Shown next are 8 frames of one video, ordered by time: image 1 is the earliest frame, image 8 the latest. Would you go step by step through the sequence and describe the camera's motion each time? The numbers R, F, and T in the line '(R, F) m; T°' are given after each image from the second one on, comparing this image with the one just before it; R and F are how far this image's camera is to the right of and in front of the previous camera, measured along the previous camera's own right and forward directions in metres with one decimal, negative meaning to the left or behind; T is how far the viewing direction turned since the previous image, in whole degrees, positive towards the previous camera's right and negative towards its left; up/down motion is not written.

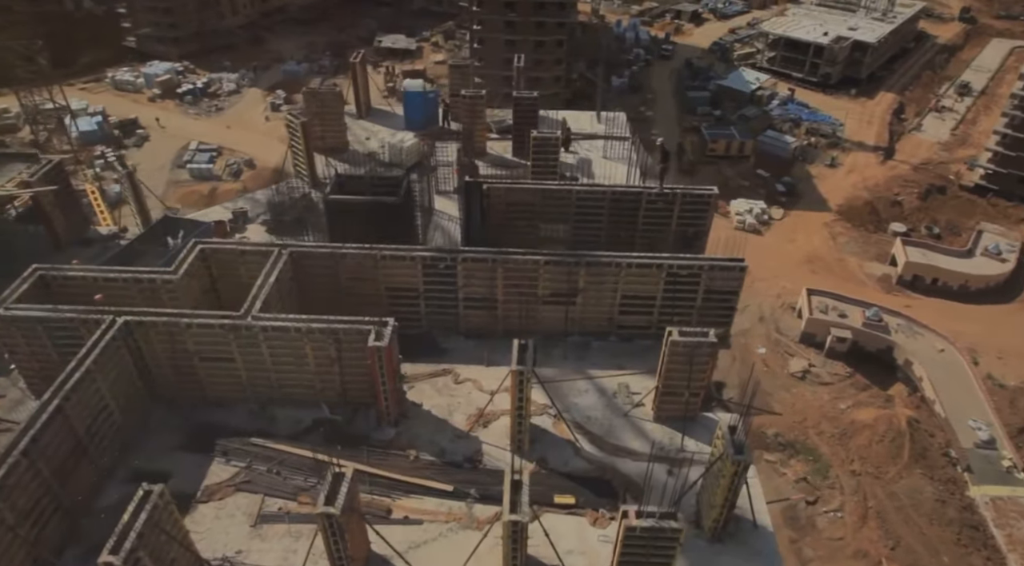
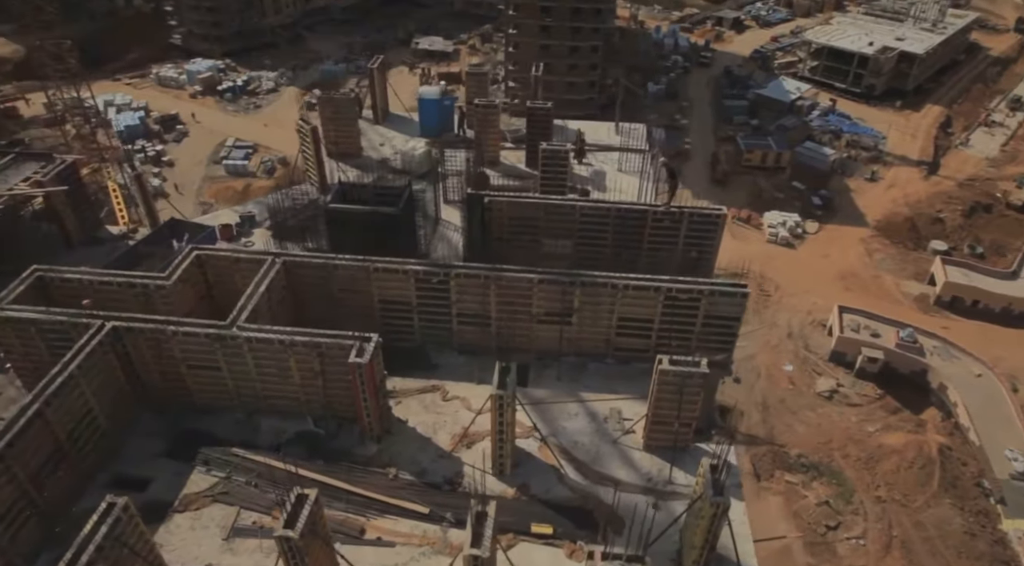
(+1.2, +0.5) m; -3°
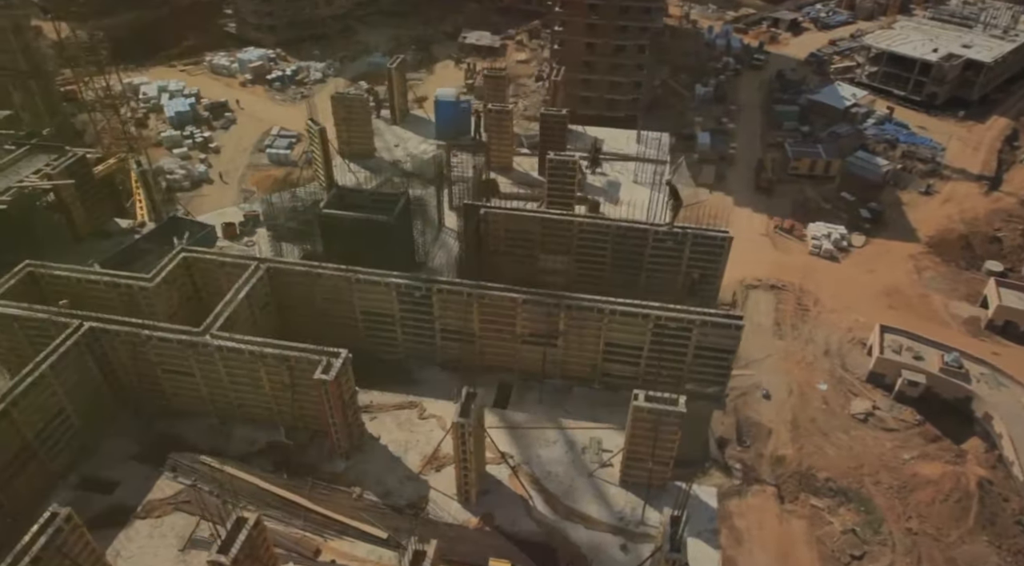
(+1.7, +0.7) m; -4°
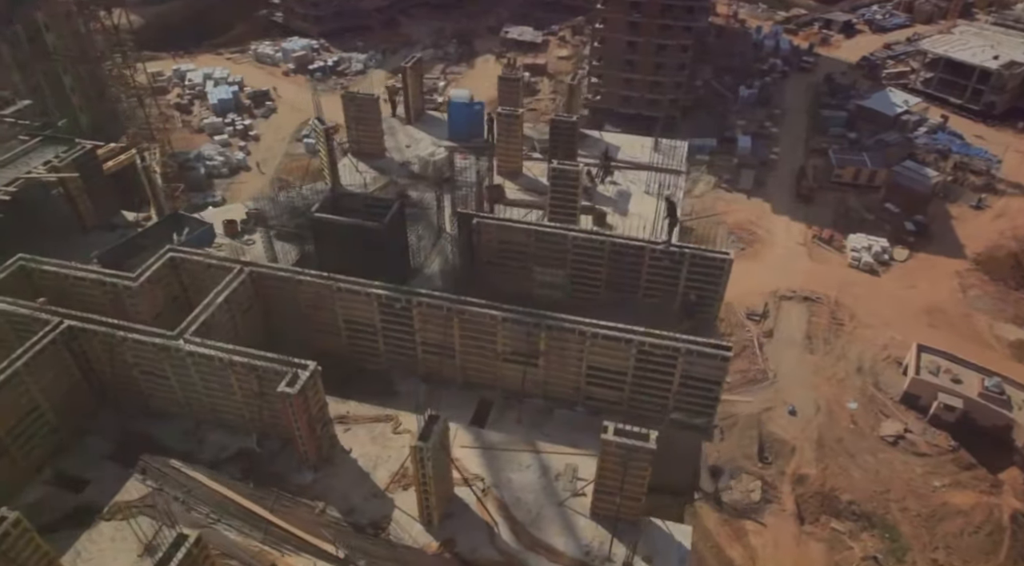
(+1.6, +0.7) m; -3°
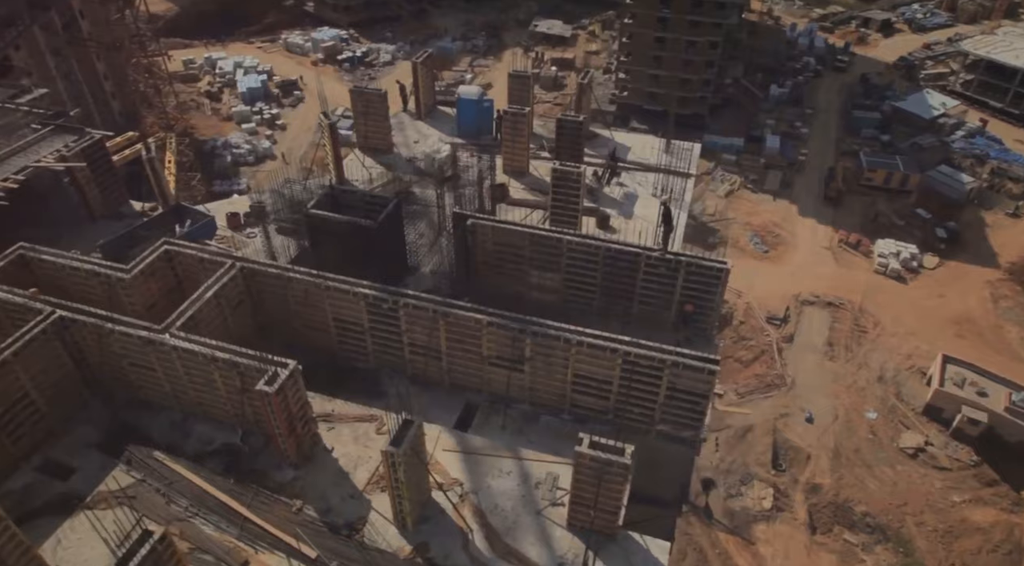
(+1.1, +0.3) m; -2°
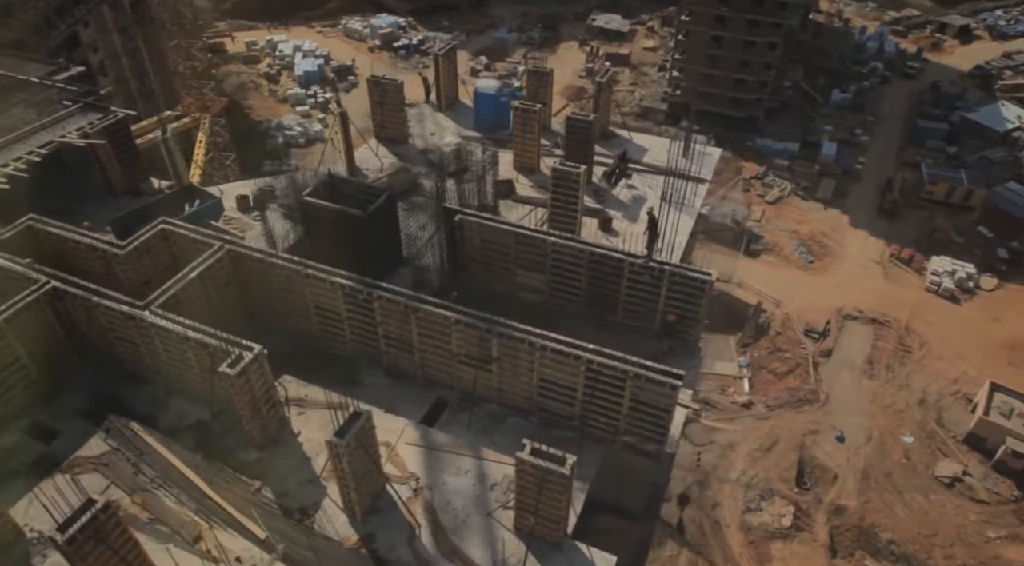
(+2.2, +0.2) m; -4°
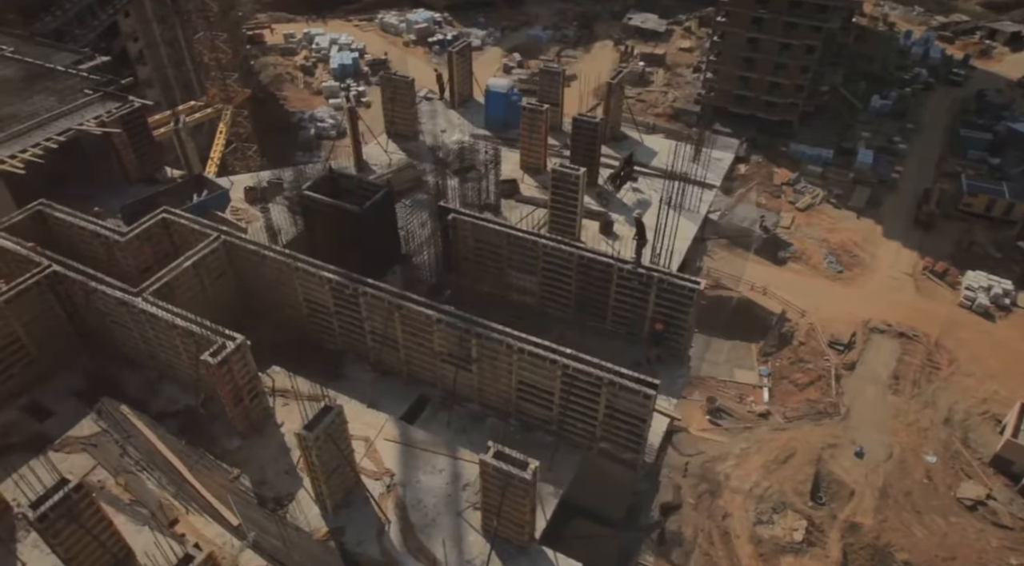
(+1.3, 0.0) m; -3°
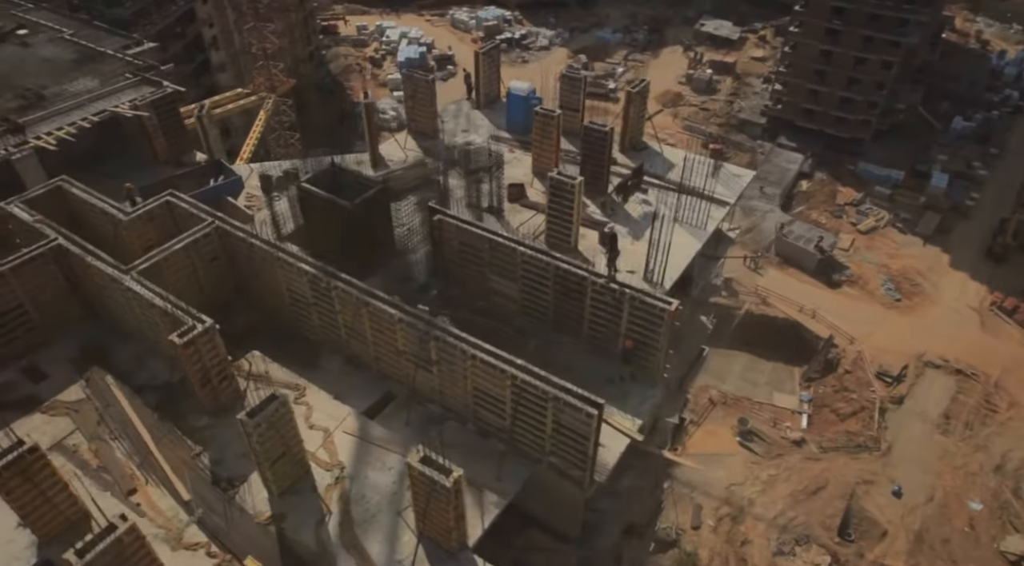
(+2.7, +0.2) m; -5°
